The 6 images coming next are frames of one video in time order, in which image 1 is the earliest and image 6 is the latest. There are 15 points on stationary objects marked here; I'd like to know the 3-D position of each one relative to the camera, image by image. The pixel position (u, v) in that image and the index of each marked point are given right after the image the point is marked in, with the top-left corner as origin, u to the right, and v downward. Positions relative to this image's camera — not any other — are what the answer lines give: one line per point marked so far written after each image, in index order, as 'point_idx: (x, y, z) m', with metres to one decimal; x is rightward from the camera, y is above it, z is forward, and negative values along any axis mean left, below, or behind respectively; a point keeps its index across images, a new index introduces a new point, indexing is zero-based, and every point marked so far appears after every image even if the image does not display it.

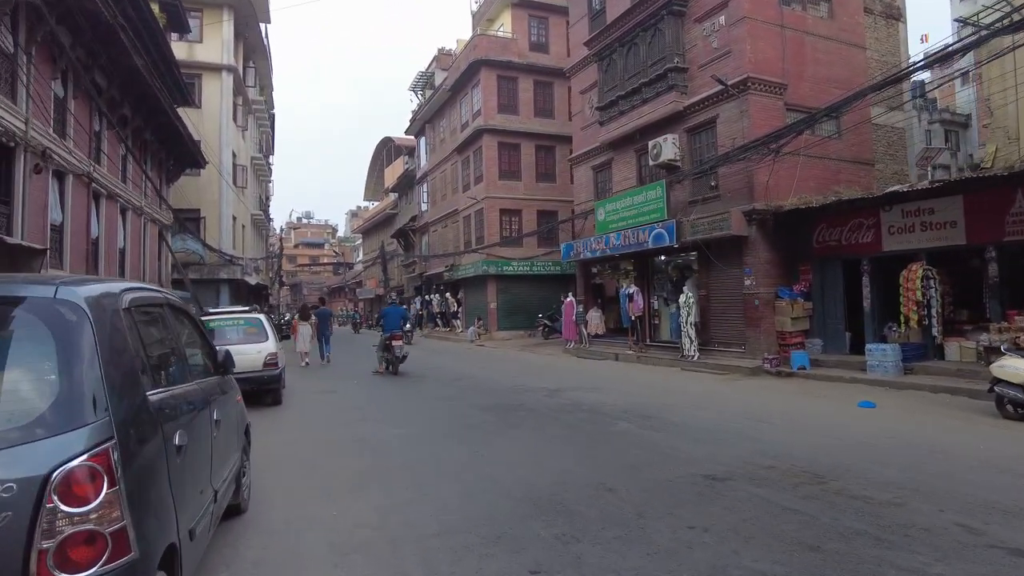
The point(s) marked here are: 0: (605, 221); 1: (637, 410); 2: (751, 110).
0: (+2.8, +2.0, +19.3) m
1: (+1.7, -1.7, +9.0) m
2: (+5.5, +4.1, +15.0) m
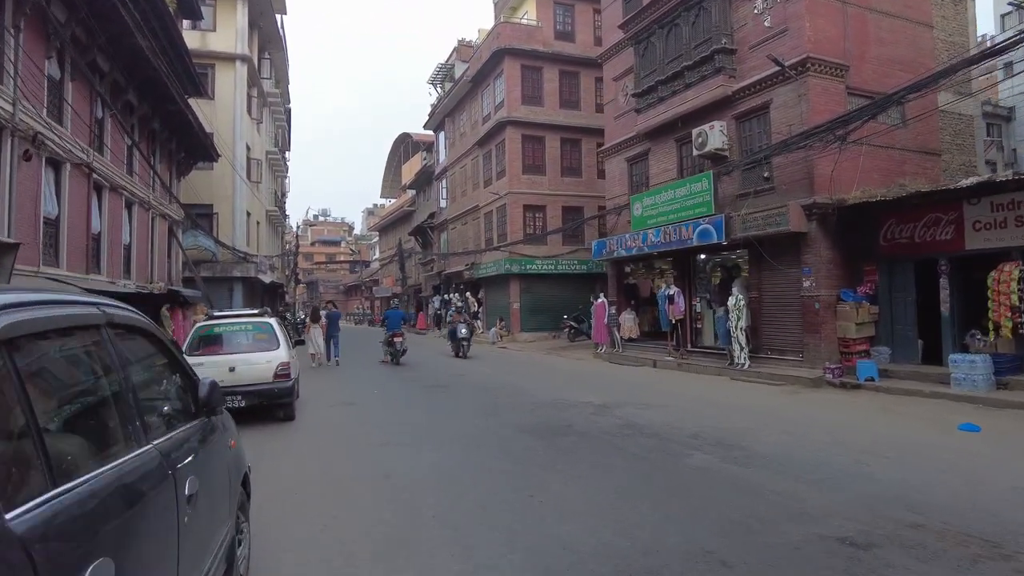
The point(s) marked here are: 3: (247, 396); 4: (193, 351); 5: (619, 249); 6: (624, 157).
0: (+3.6, +2.0, +17.9) m
1: (+2.3, -1.7, +7.7) m
2: (+6.2, +4.0, +13.6) m
3: (-3.6, -1.5, +8.8) m
4: (-4.5, -0.9, +9.1) m
5: (+3.1, +1.1, +18.9) m
6: (+3.5, +4.0, +19.7) m
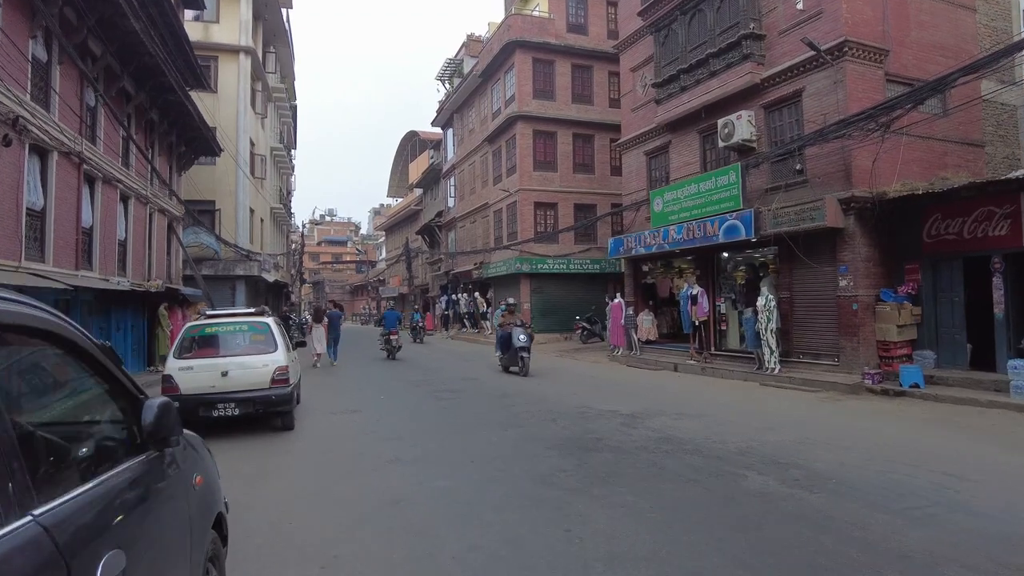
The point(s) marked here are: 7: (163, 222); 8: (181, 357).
0: (+4.0, +2.0, +17.0) m
1: (+2.5, -1.7, +6.9) m
2: (+6.5, +4.0, +12.7) m
3: (-3.3, -1.4, +8.0) m
4: (-4.2, -0.8, +8.3) m
5: (+3.5, +1.1, +18.0) m
6: (+3.8, +4.0, +18.8) m
7: (-10.2, +1.9, +19.2) m
8: (-4.1, -0.9, +8.2) m
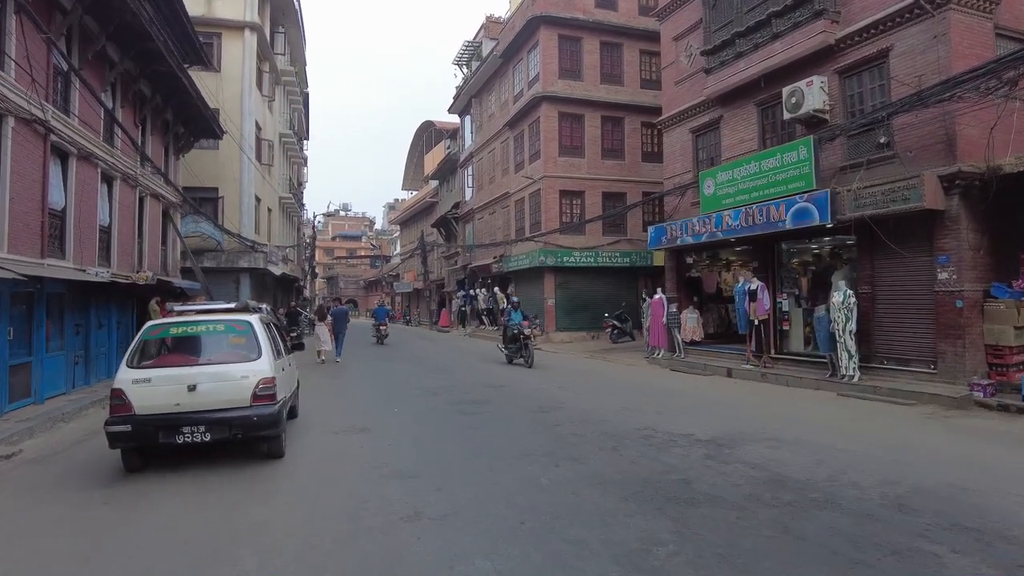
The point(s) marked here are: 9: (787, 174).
0: (+4.7, +2.1, +15.0) m
1: (+3.0, -1.6, +4.9) m
2: (+7.1, +4.1, +10.6) m
3: (-2.8, -1.3, +6.1) m
4: (-3.7, -0.7, +6.5) m
5: (+4.2, +1.3, +16.0) m
6: (+4.6, +4.1, +16.8) m
7: (-9.5, +2.1, +17.5) m
8: (-3.6, -0.8, +6.3) m
9: (+5.5, +2.3, +13.1) m
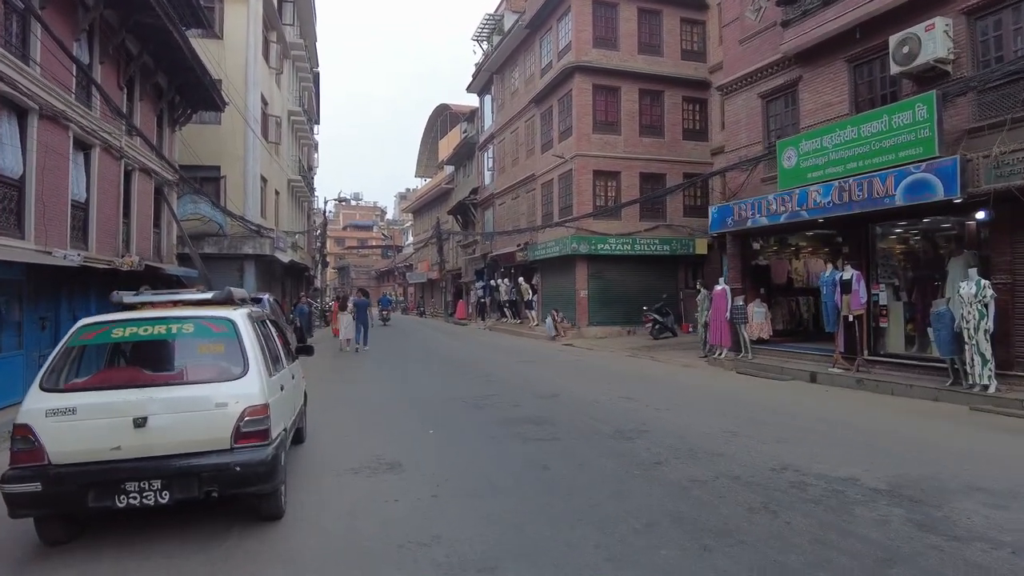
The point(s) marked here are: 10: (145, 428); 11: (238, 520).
0: (+5.5, +2.3, +12.7) m
1: (+3.7, -1.5, +2.7) m
2: (+8.0, +4.3, +8.3) m
3: (-2.1, -1.2, +4.0) m
4: (-2.9, -0.6, +4.4) m
5: (+5.1, +1.5, +13.7) m
6: (+5.5, +4.4, +14.5) m
7: (-8.6, +2.4, +15.4) m
8: (-2.9, -0.6, +4.2) m
9: (+6.3, +2.4, +10.8) m
10: (-2.3, -0.8, +4.0) m
11: (-1.9, -1.6, +4.6) m
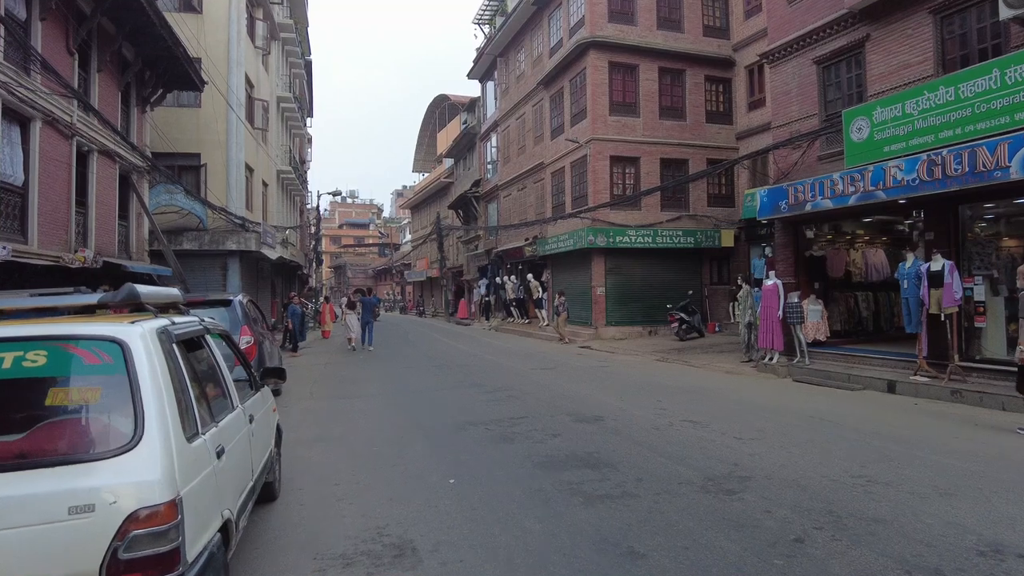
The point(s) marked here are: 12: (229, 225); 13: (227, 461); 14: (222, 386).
0: (+5.9, +2.4, +10.8) m
1: (+4.2, -1.5, +0.7) m
2: (+8.3, +4.4, +6.3) m
3: (-1.6, -1.2, +2.0) m
4: (-2.5, -0.6, +2.4) m
5: (+5.4, +1.6, +11.8) m
6: (+5.8, +4.5, +12.5) m
7: (-8.2, +2.4, +13.4) m
8: (-2.5, -0.6, +2.2) m
9: (+6.7, +2.5, +8.8) m
10: (-1.8, -0.8, +2.0) m
11: (-1.5, -1.6, +2.6) m
12: (-8.3, +1.8, +19.1) m
13: (-1.3, -0.8, +3.1) m
14: (-1.6, -0.5, +3.6) m
